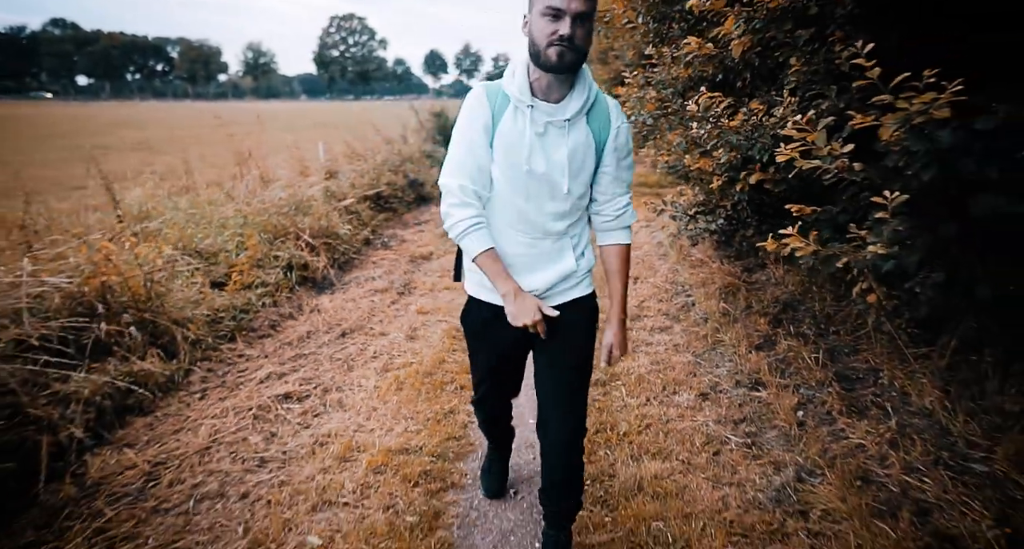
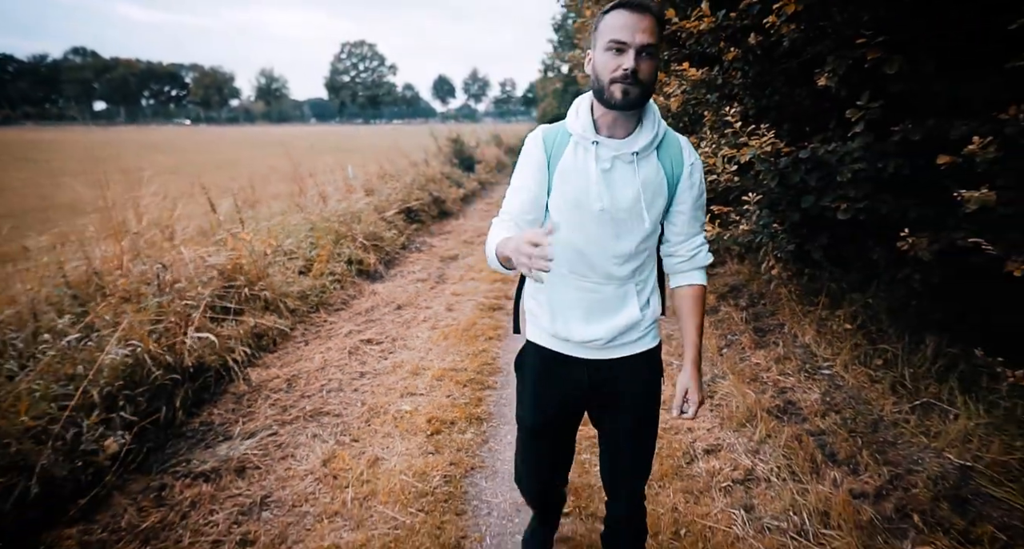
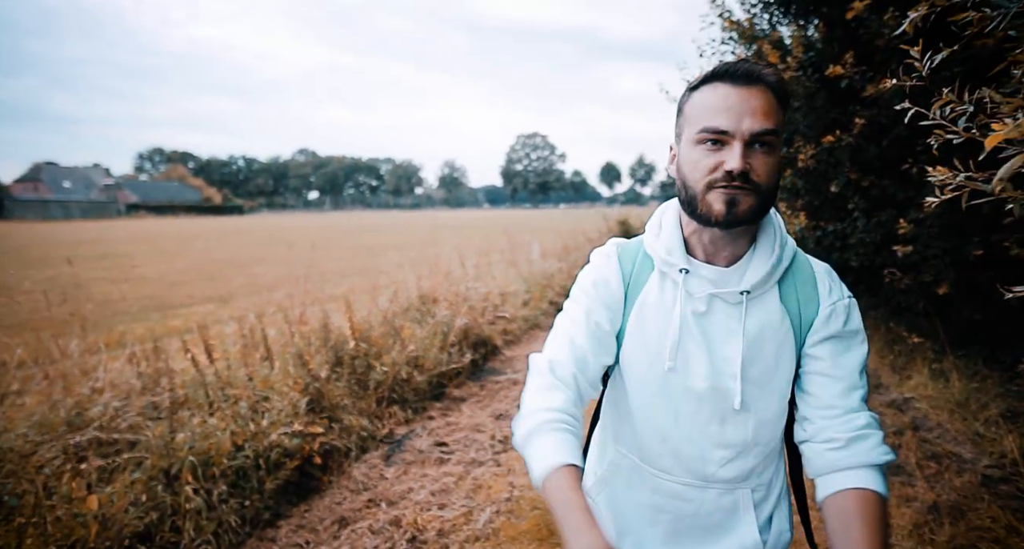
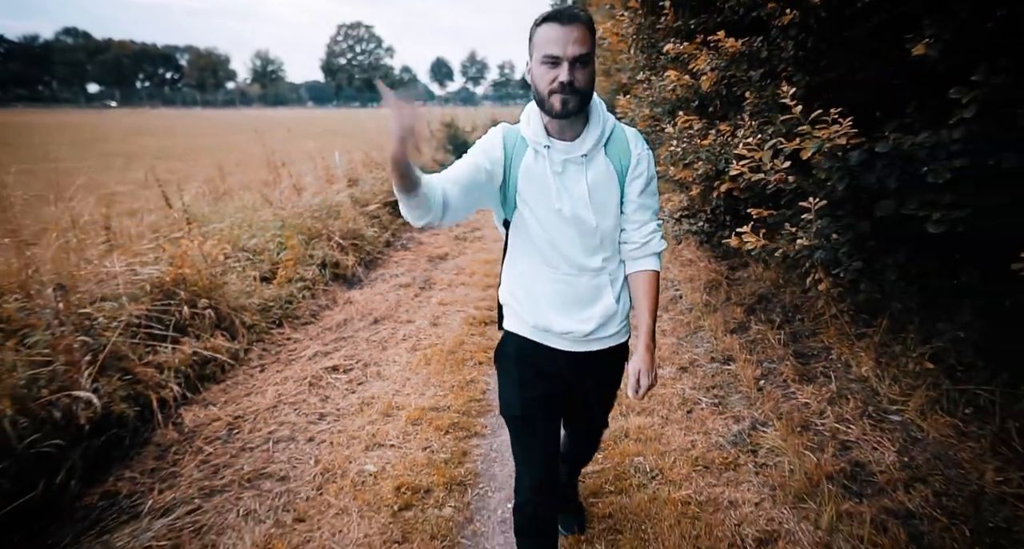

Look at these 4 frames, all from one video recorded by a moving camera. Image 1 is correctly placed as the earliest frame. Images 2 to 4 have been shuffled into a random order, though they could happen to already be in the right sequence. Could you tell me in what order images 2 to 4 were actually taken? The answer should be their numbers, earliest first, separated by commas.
4, 2, 3
